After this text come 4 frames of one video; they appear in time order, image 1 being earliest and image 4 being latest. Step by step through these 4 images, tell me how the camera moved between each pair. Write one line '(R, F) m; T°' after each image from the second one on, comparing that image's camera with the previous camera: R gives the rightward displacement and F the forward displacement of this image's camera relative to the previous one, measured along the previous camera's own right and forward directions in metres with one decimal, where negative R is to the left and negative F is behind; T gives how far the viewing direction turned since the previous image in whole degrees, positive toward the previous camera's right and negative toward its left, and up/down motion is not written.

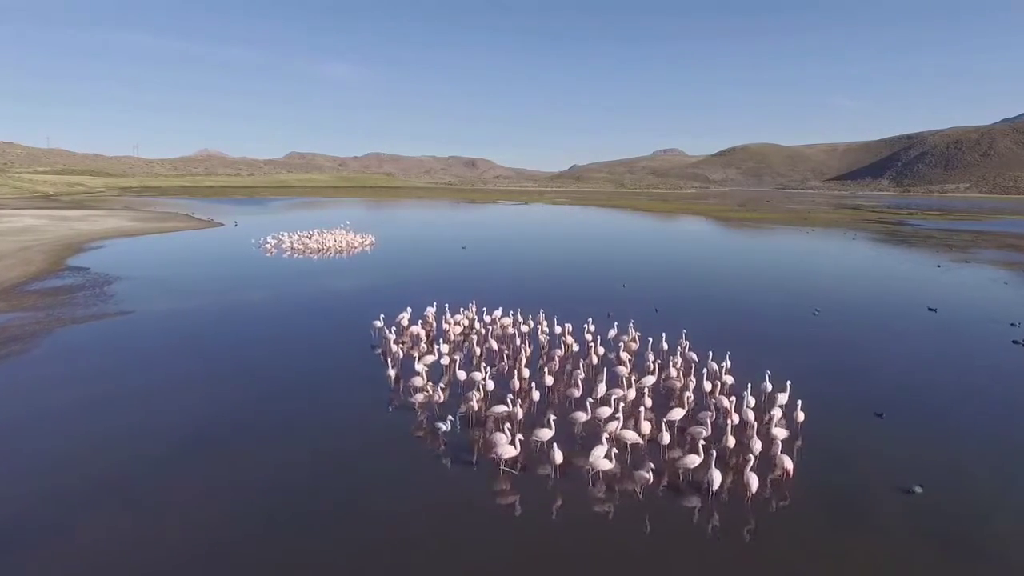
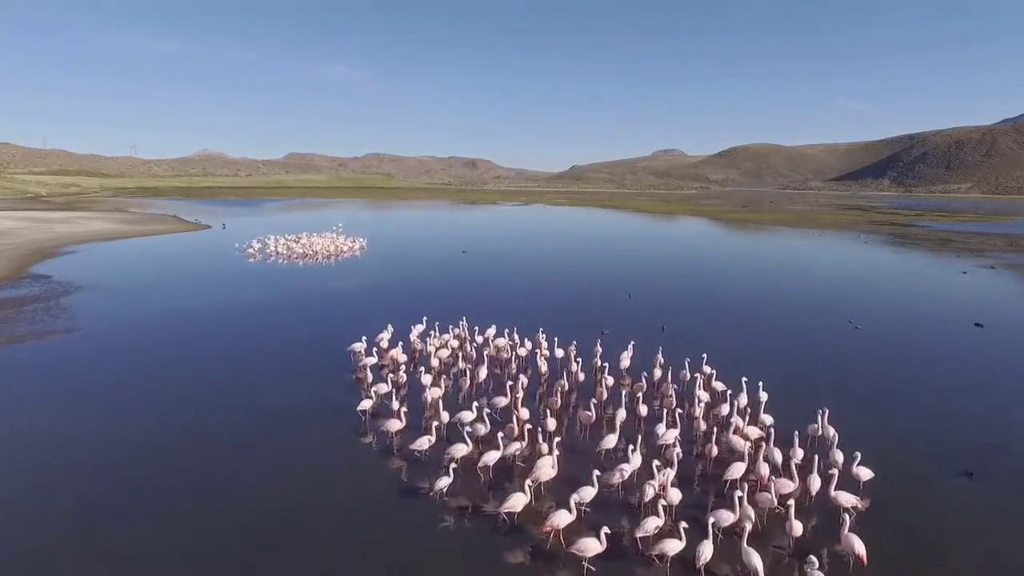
(0.0, +0.9) m; 0°
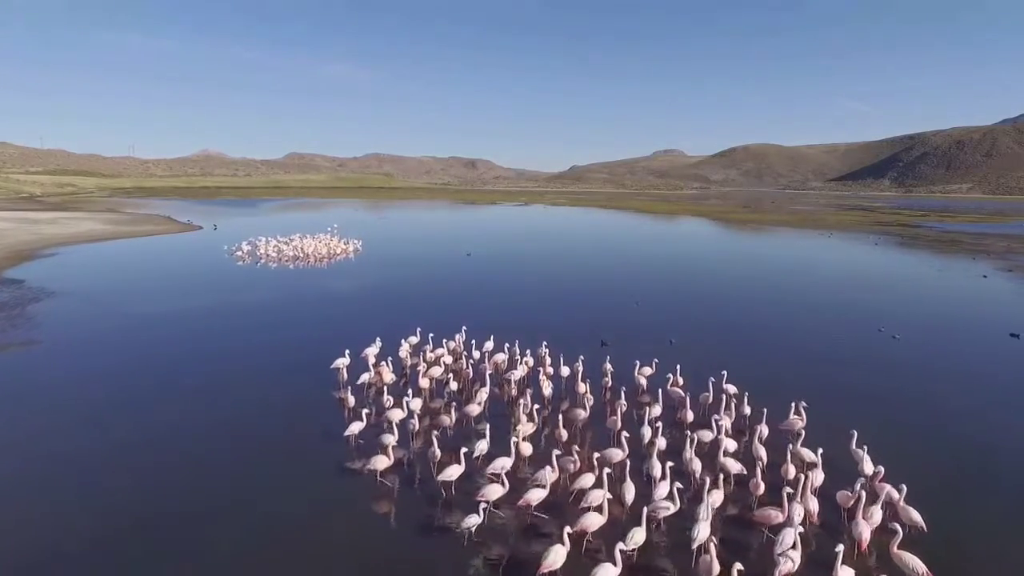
(0.0, +0.6) m; 0°
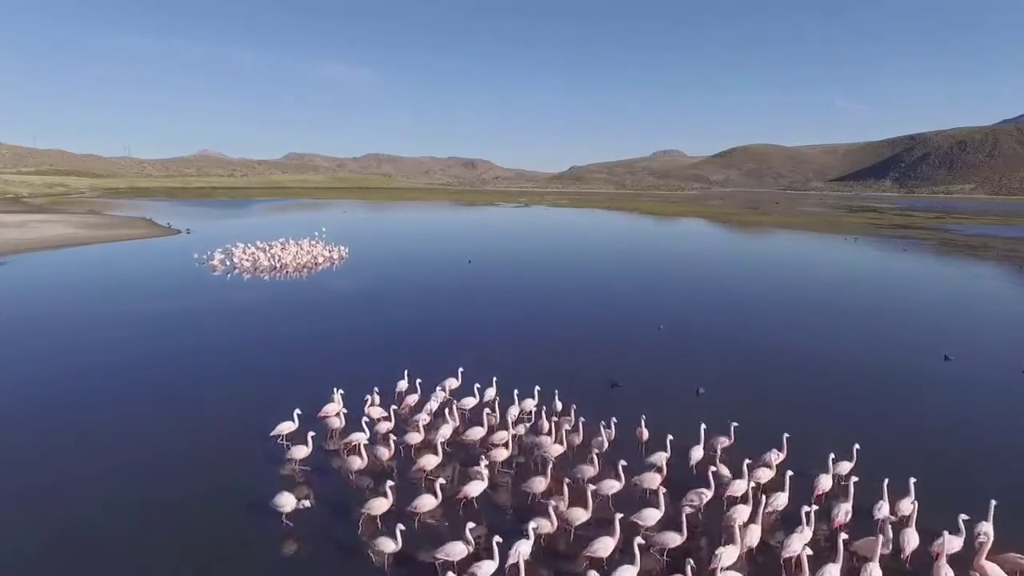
(0.0, +1.4) m; 0°
